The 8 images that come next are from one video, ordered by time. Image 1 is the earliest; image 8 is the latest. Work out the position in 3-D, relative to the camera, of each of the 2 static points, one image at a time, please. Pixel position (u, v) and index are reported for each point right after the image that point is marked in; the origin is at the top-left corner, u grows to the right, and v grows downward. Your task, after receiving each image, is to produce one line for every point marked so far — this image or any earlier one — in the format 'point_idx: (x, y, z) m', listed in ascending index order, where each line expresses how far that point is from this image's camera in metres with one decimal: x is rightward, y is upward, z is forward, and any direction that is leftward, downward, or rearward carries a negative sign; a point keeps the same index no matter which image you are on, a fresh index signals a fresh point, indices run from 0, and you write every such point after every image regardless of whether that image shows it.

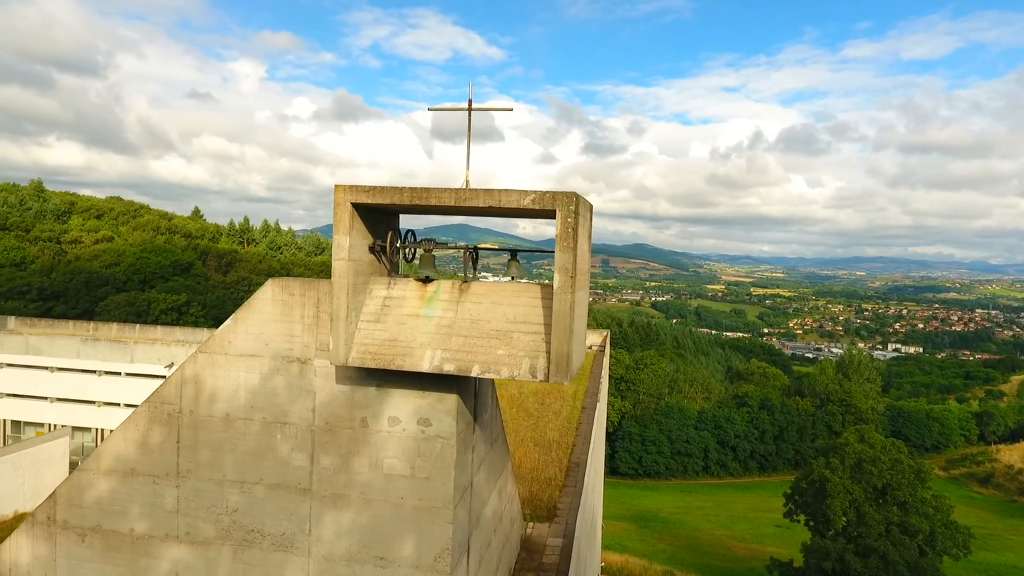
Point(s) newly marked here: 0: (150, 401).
0: (-3.4, -1.1, +6.0) m
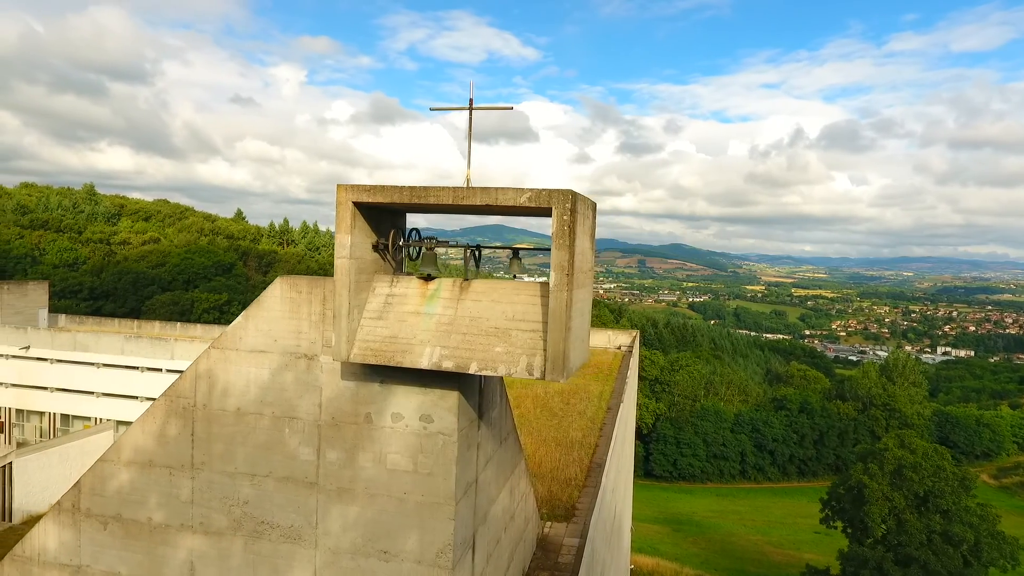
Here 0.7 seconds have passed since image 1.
0: (-3.4, -1.1, +6.2) m
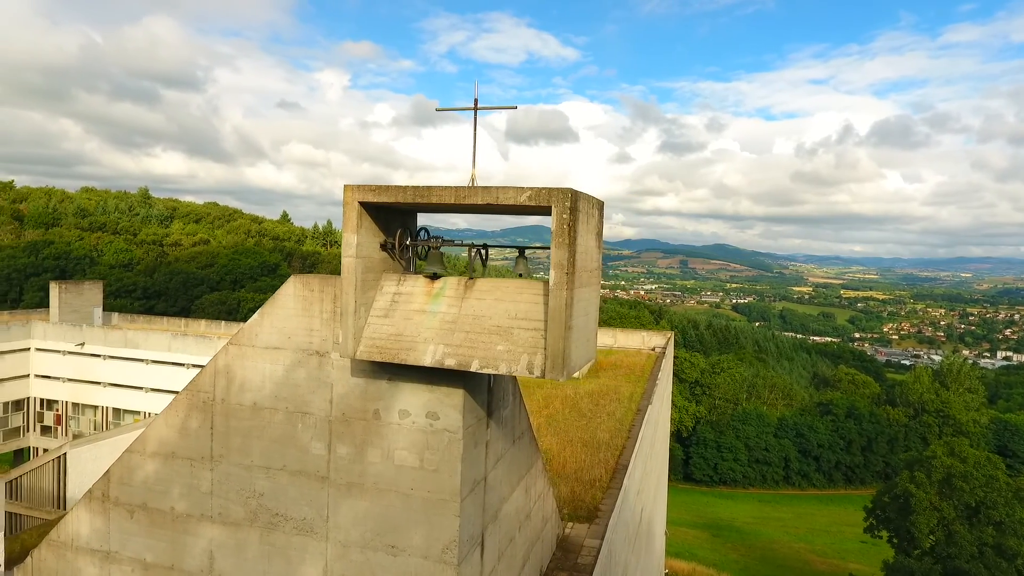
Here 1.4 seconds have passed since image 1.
0: (-3.3, -1.0, +6.4) m
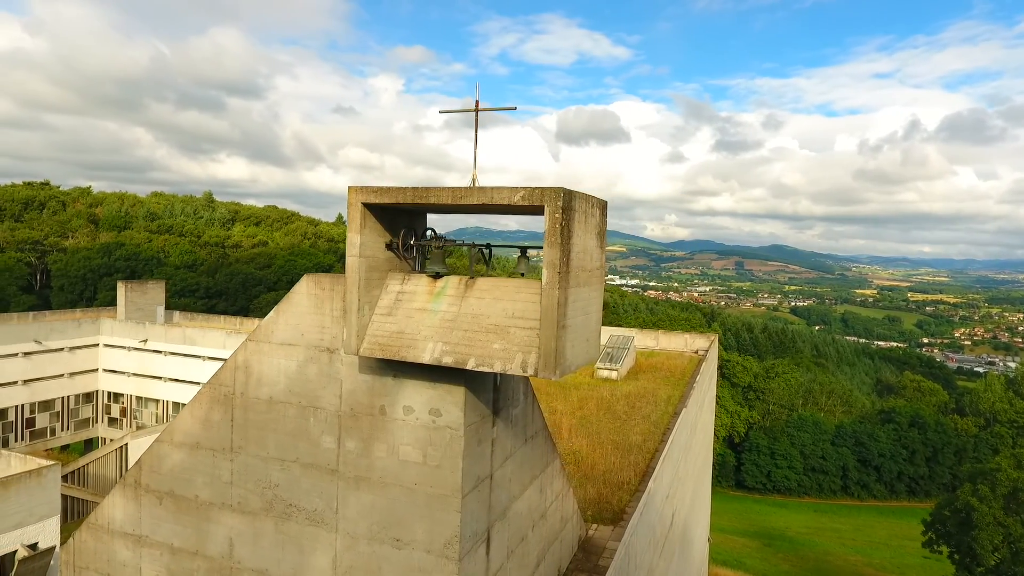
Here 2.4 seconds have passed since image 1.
0: (-3.2, -1.0, +6.7) m
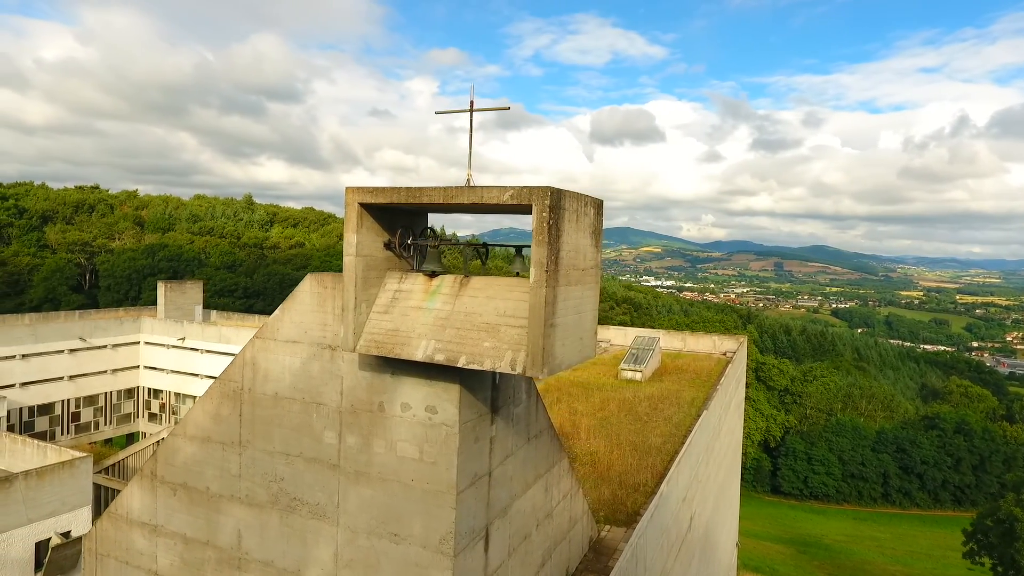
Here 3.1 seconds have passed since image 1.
0: (-3.2, -1.0, +7.0) m
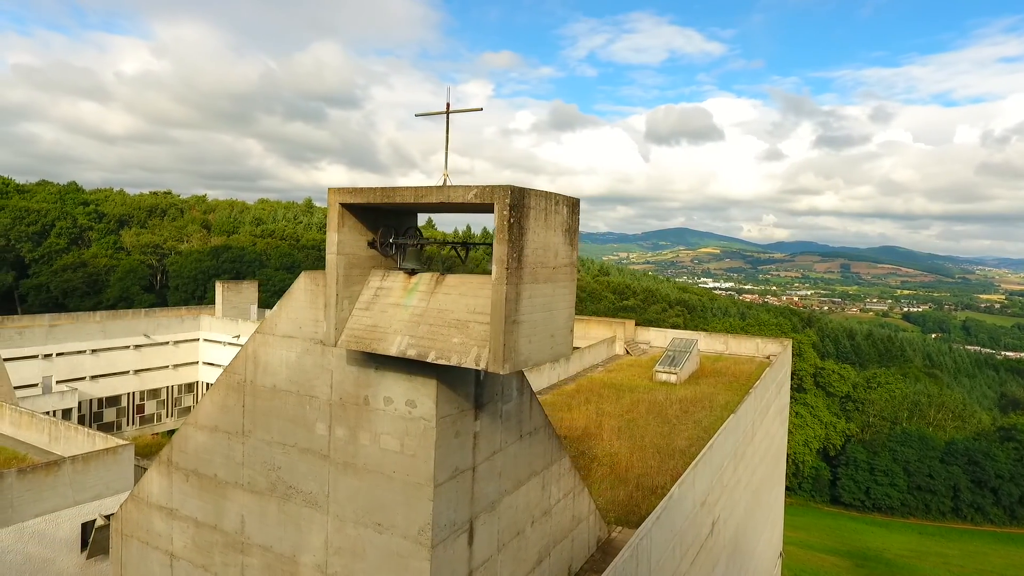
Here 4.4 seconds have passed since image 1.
0: (-3.3, -1.0, +7.3) m
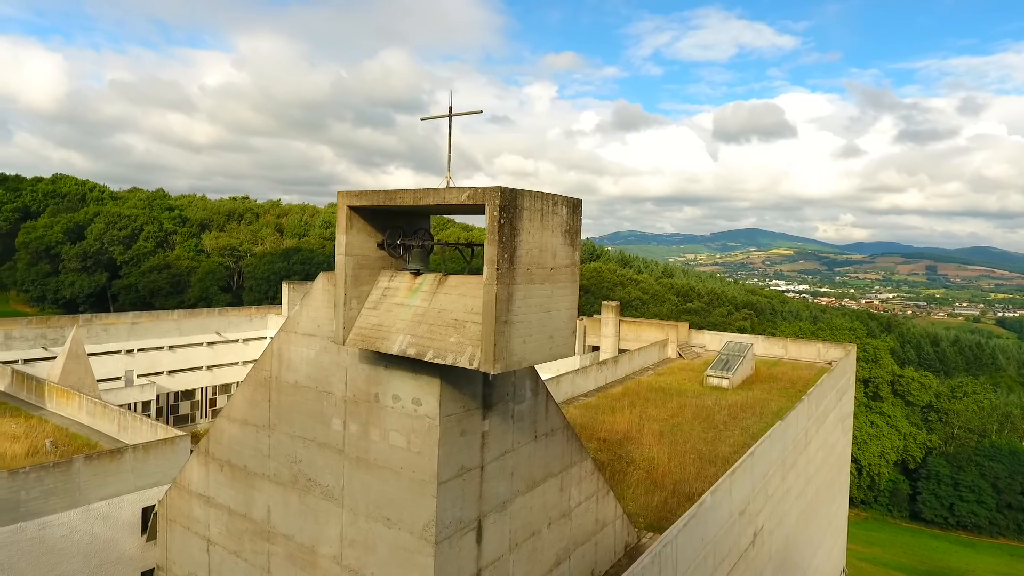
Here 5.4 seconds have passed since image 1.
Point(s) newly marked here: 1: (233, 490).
0: (-3.1, -1.0, +7.7) m
1: (-3.5, -2.6, +8.0) m
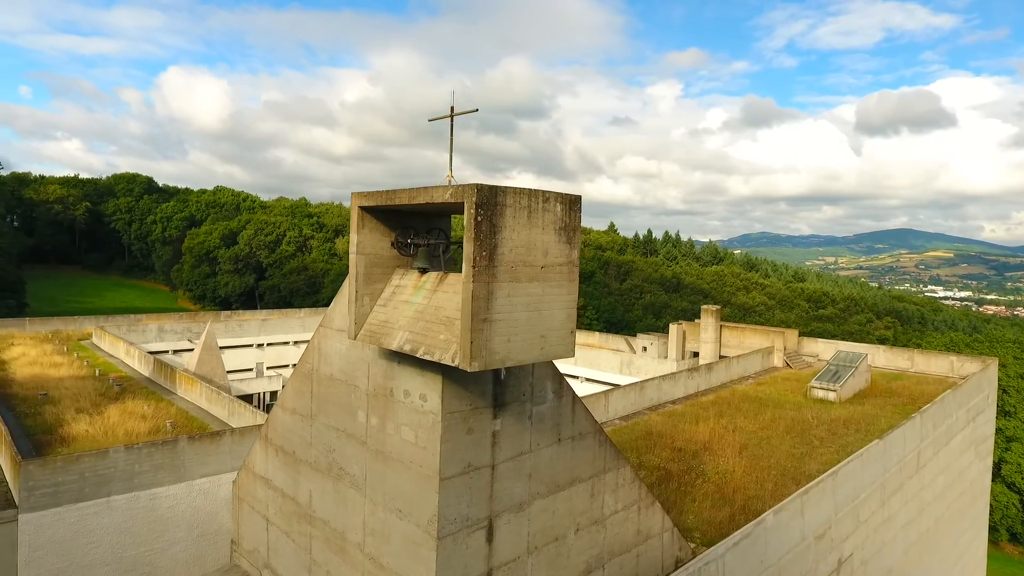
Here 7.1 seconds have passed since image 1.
0: (-2.7, -0.9, +8.2) m
1: (-3.1, -2.5, +8.6) m
